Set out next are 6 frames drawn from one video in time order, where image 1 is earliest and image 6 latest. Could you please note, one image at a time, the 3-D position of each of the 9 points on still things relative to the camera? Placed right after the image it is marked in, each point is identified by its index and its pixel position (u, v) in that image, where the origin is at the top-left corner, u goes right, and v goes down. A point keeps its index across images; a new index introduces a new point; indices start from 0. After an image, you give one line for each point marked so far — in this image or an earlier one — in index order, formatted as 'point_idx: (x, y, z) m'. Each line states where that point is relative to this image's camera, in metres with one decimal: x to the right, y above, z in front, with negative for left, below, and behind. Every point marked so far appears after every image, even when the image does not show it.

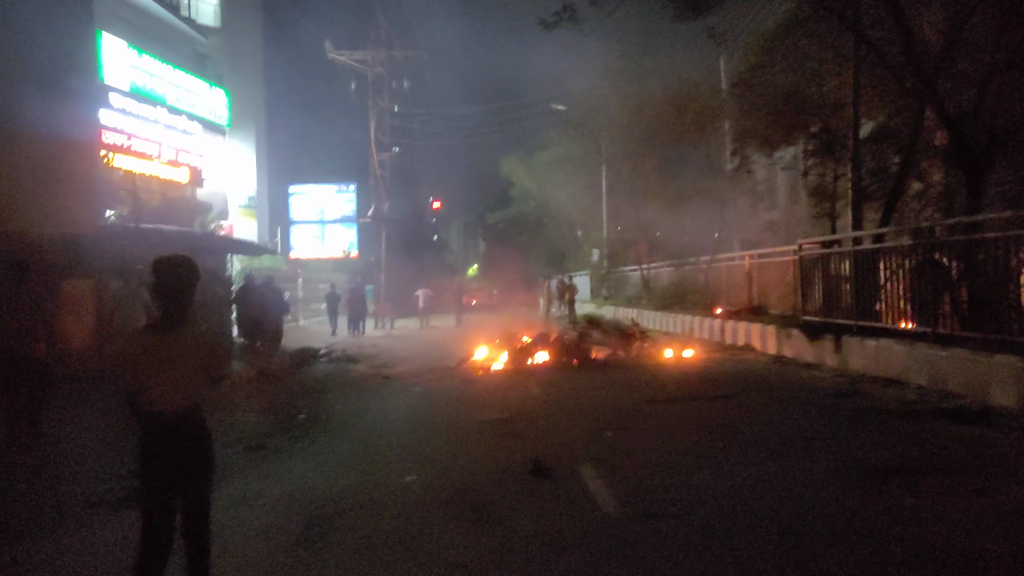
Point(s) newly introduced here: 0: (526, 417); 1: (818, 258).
0: (+0.2, -1.8, +10.9) m
1: (+6.0, +0.6, +15.7) m
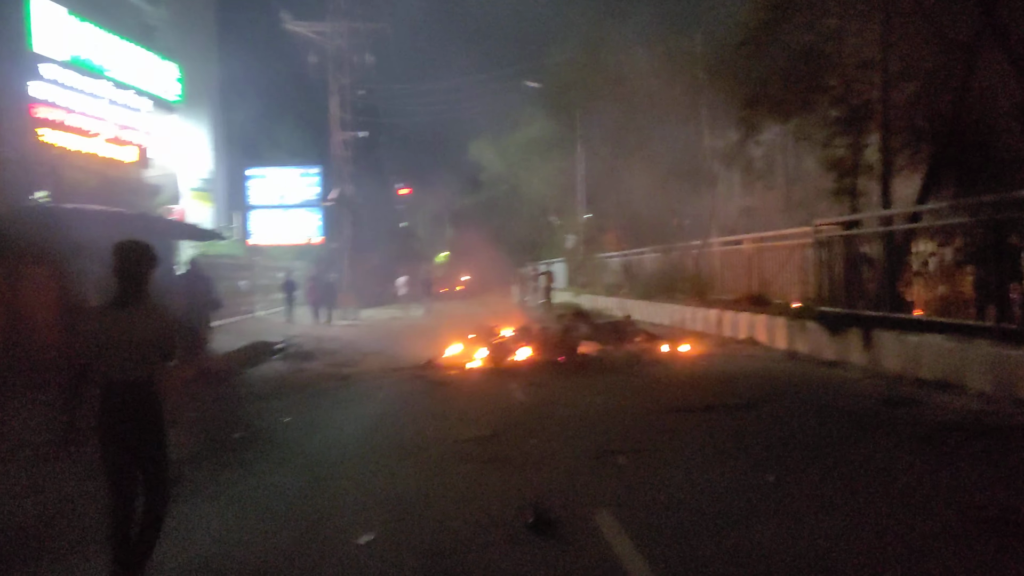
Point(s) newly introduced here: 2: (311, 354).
0: (+0.1, -1.6, +8.9) m
1: (+5.6, +0.8, +13.9) m
2: (-4.9, -1.6, +19.6) m
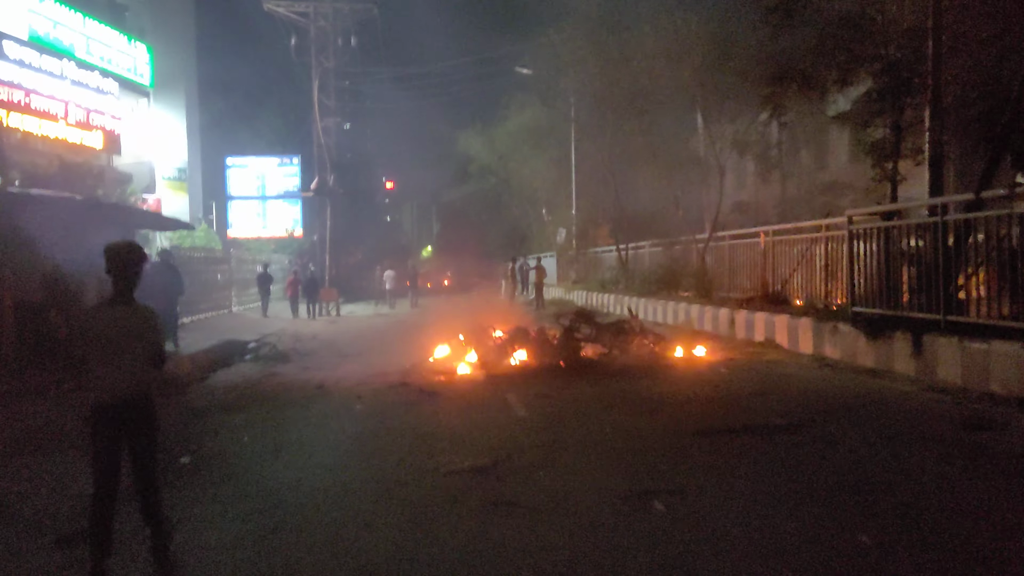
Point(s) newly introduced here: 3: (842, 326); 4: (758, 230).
0: (+0.1, -1.6, +7.3) m
1: (+5.5, +0.9, +12.4) m
2: (-5.0, -1.5, +18.0) m
3: (+5.0, -0.6, +12.4) m
4: (+5.3, +1.3, +17.6) m
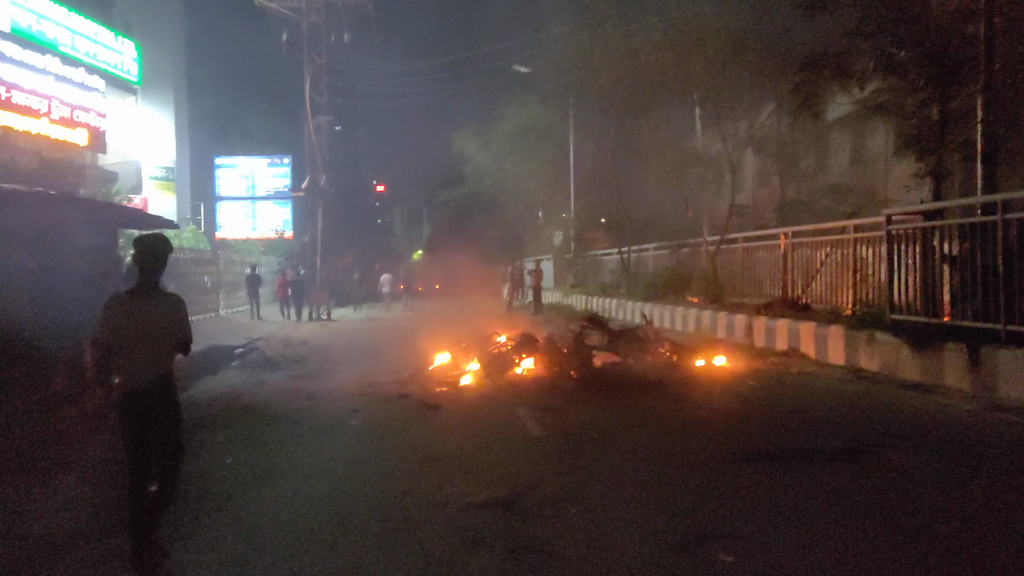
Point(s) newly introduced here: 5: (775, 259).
0: (+0.3, -1.6, +6.3) m
1: (+5.7, +0.8, +11.4) m
2: (-4.9, -1.5, +16.9) m
3: (+5.2, -0.7, +11.4) m
4: (+5.4, +1.2, +16.6) m
5: (+5.5, +0.6, +17.0) m
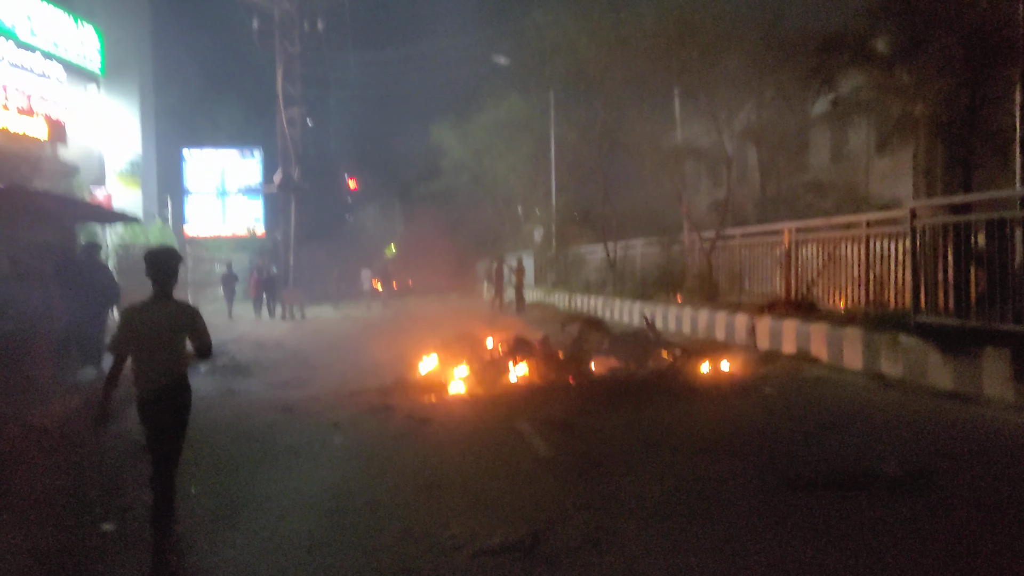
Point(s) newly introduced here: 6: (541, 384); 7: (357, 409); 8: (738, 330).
0: (+0.4, -1.7, +5.3) m
1: (+5.6, +0.8, +10.6) m
2: (-5.2, -1.5, +15.7) m
3: (+5.1, -0.7, +10.6) m
4: (+5.2, +1.2, +15.8) m
5: (+5.3, +0.6, +16.1) m
6: (+0.4, -1.4, +11.5) m
7: (-2.1, -1.6, +10.7) m
8: (+4.3, -0.8, +15.4) m
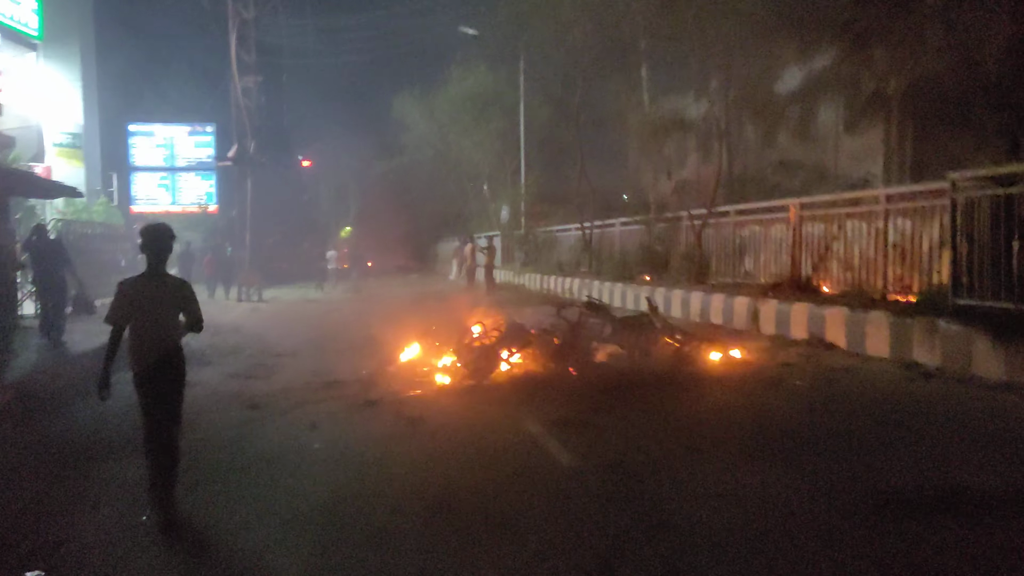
0: (+0.7, -1.6, +4.1) m
1: (+5.6, +1.0, +9.7) m
2: (-5.4, -1.2, +14.2) m
3: (+5.1, -0.4, +9.6) m
4: (+4.9, +1.5, +14.8) m
5: (+5.0, +1.0, +15.2) m
6: (+0.4, -1.1, +10.3) m
7: (-2.1, -1.4, +9.4) m
8: (+4.0, -0.5, +14.4) m
